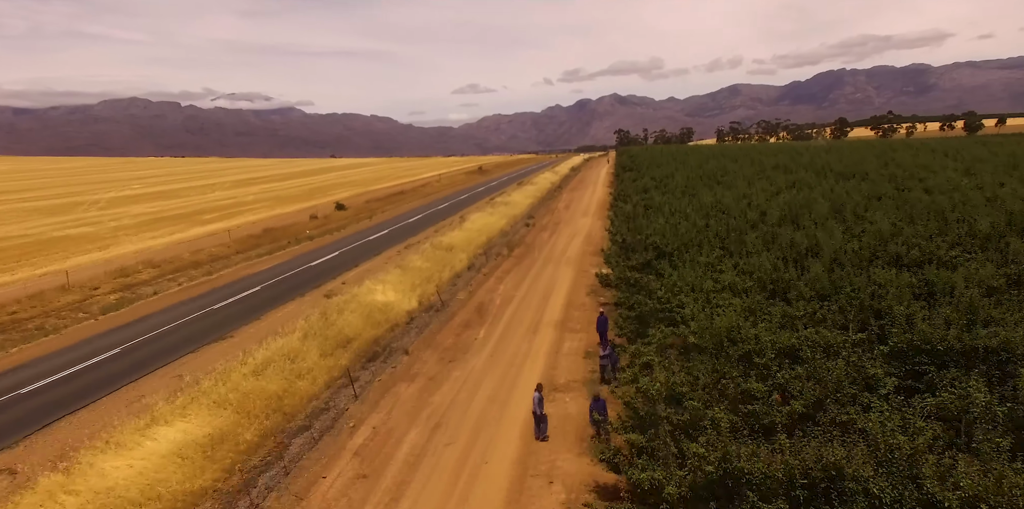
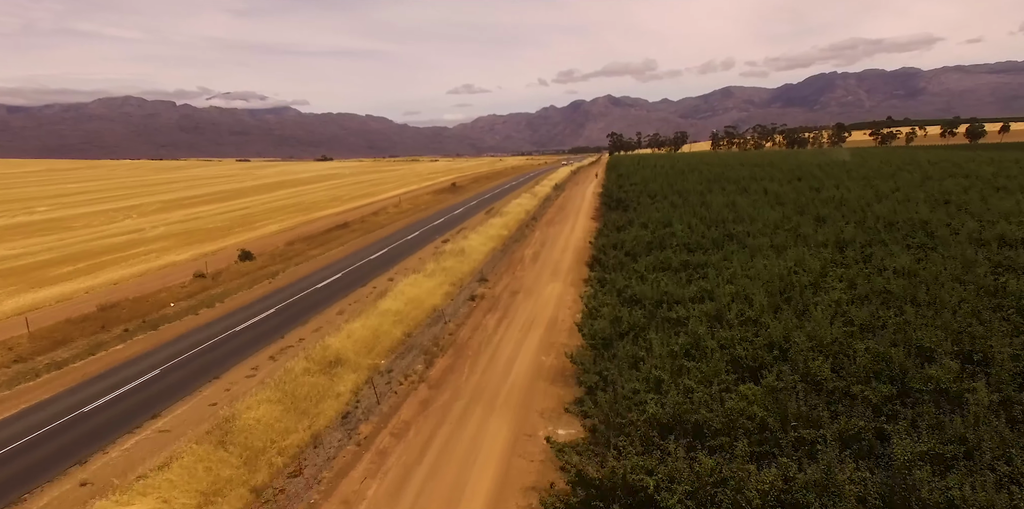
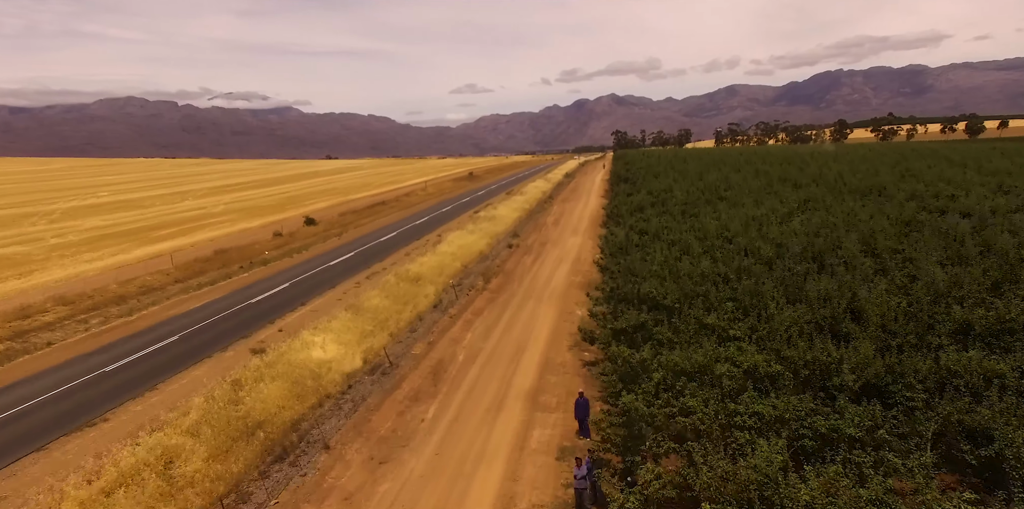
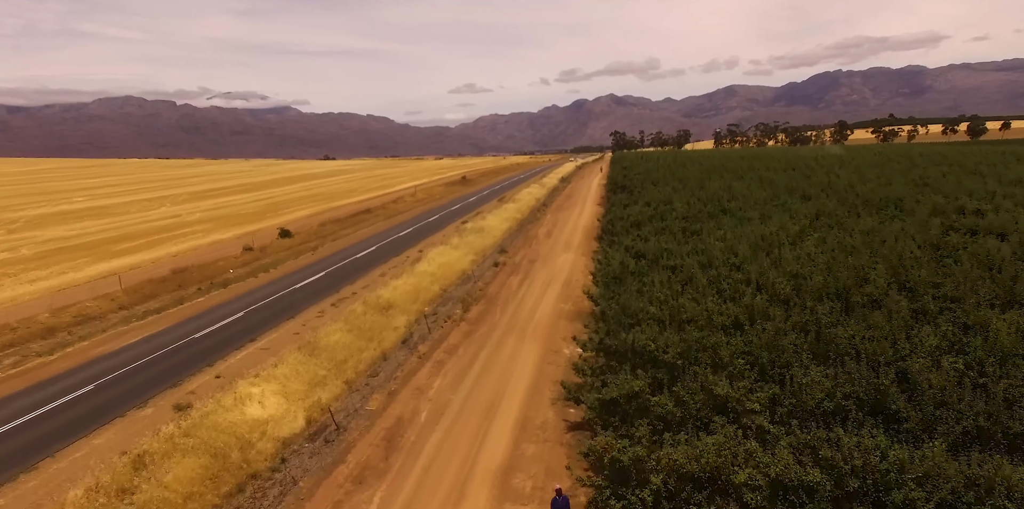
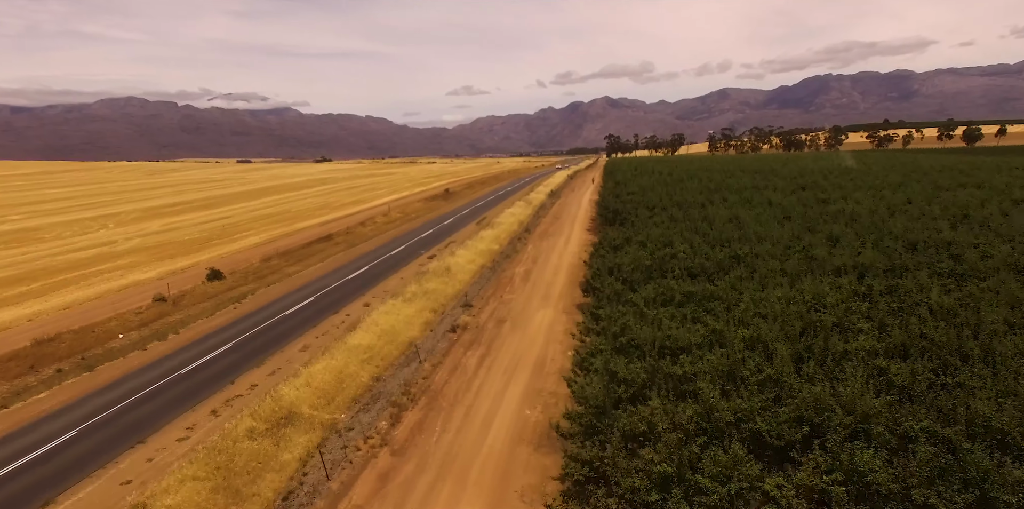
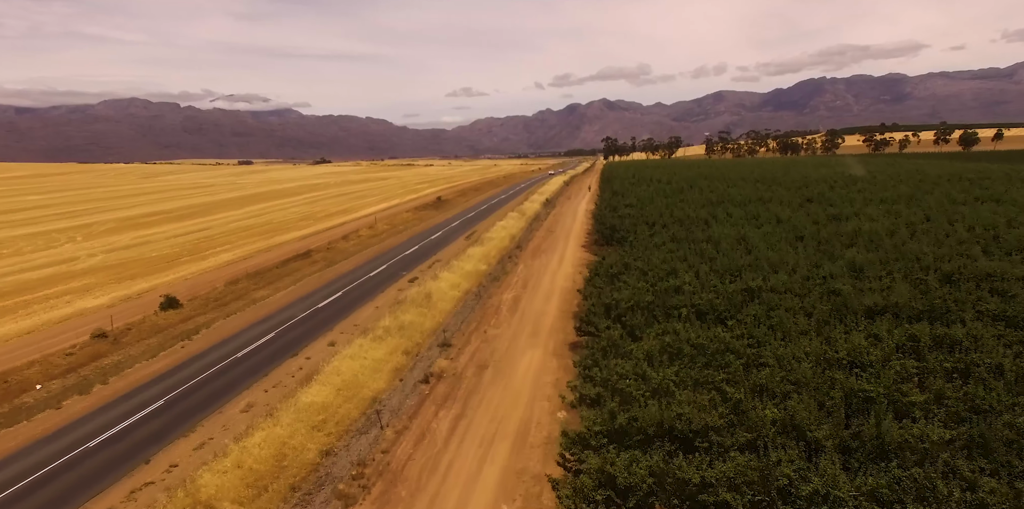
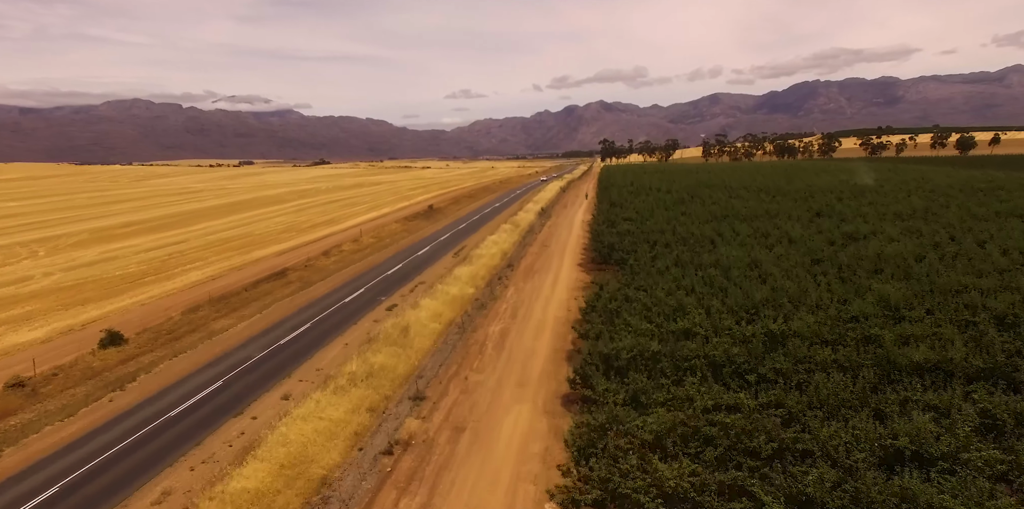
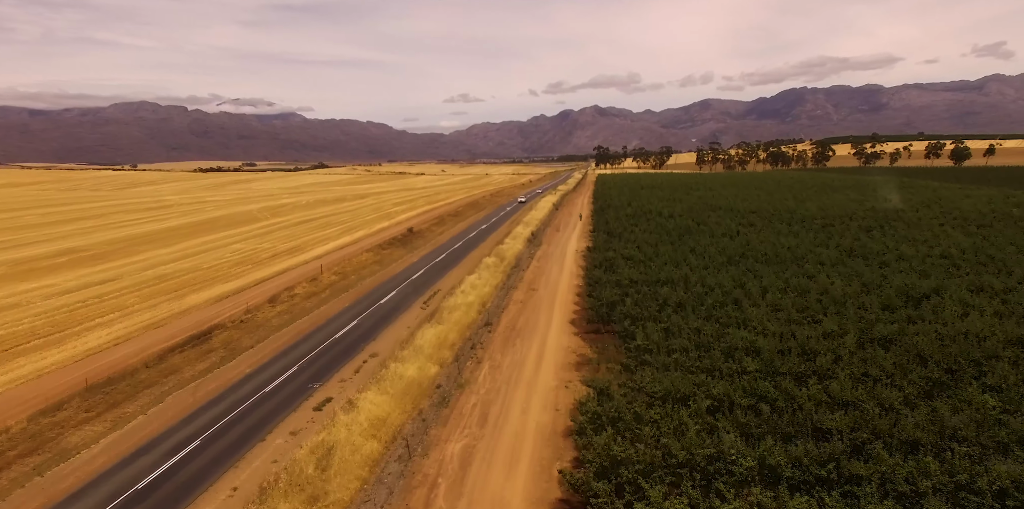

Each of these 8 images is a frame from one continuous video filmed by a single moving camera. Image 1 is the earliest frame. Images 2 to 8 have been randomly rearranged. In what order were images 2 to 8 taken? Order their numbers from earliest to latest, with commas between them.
3, 4, 2, 5, 6, 7, 8
